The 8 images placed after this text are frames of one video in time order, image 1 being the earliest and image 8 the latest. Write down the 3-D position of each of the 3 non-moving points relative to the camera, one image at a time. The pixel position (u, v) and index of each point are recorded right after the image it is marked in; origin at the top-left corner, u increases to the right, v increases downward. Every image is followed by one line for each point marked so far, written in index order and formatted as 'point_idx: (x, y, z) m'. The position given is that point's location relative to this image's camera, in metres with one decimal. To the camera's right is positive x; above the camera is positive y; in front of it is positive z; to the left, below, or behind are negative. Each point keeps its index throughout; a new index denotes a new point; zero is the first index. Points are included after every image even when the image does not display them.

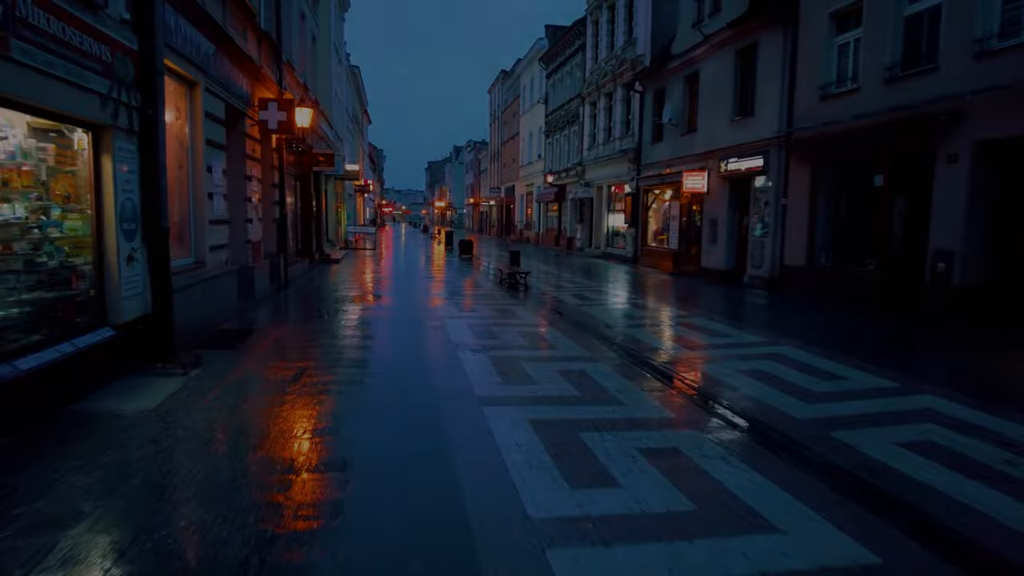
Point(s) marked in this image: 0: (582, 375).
0: (+0.7, -0.9, +6.6) m
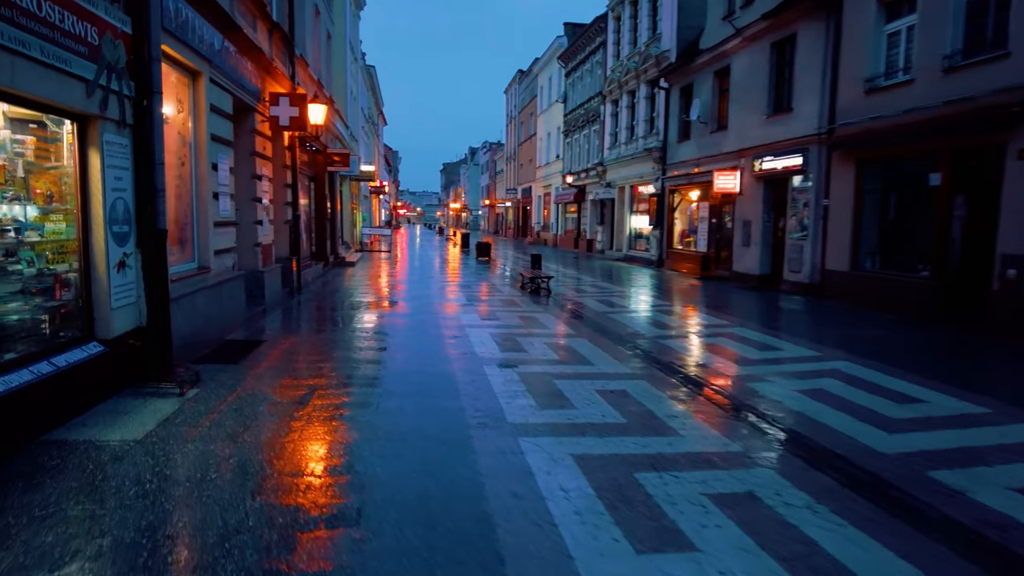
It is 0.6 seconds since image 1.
0: (+1.0, -0.9, +5.9) m
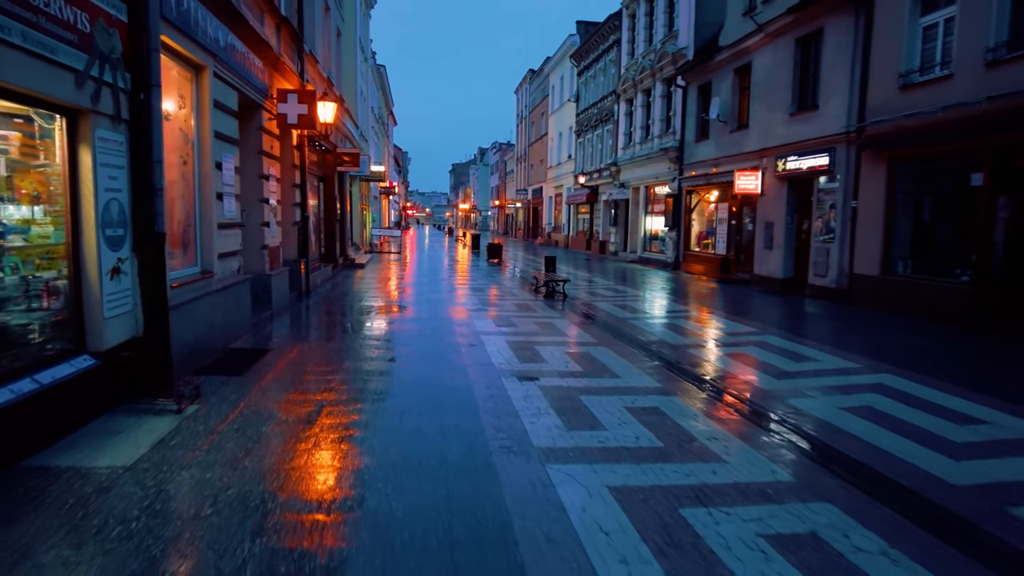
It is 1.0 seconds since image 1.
0: (+1.2, -1.0, +5.5) m
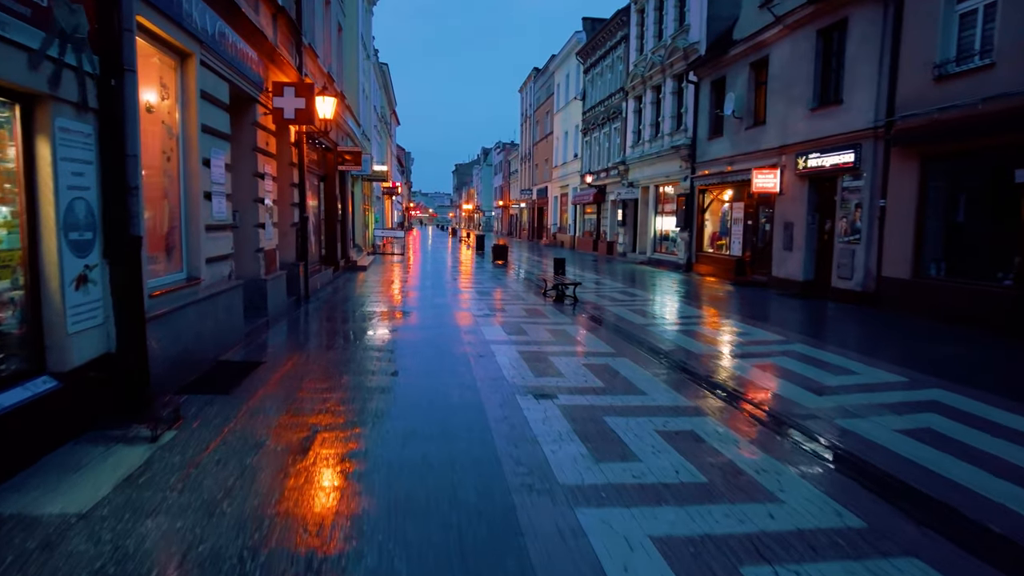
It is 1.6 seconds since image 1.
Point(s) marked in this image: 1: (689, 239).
0: (+1.3, -1.1, +4.9) m
1: (+5.2, +1.4, +19.5) m
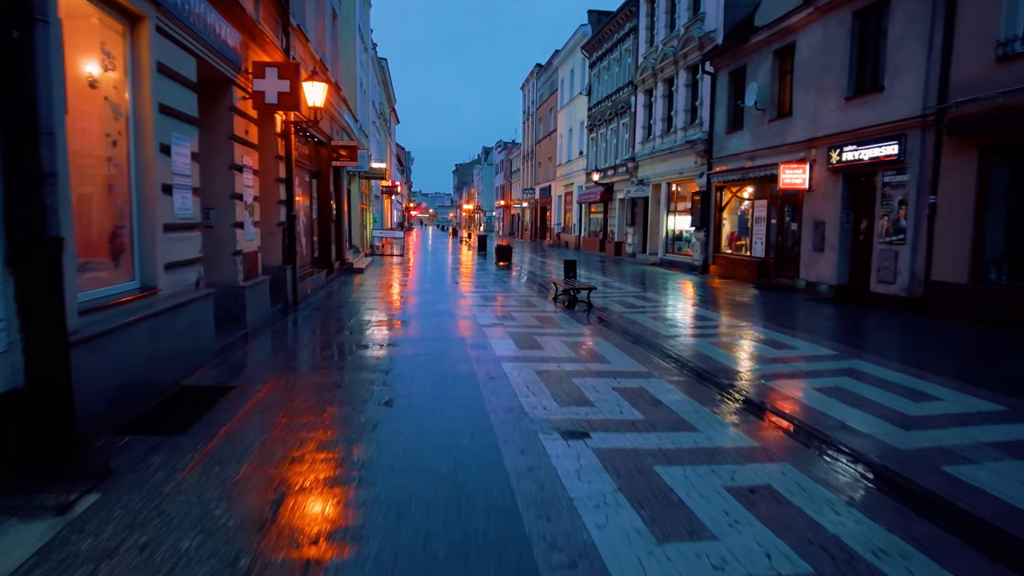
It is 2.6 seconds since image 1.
0: (+1.5, -1.2, +3.8) m
1: (+5.3, +1.4, +18.4) m
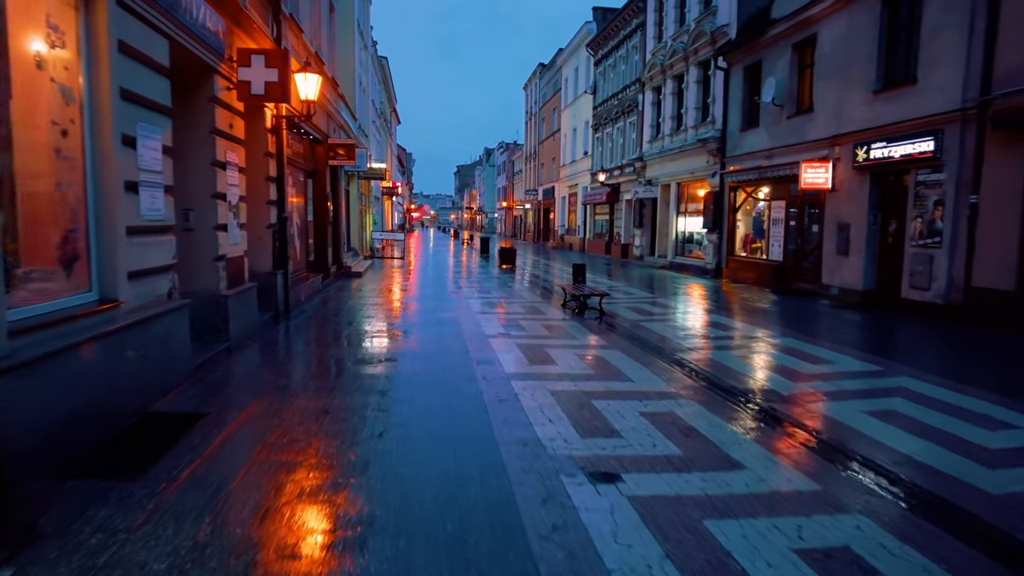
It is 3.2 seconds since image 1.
0: (+1.6, -1.3, +3.0) m
1: (+5.5, +1.2, +17.7) m
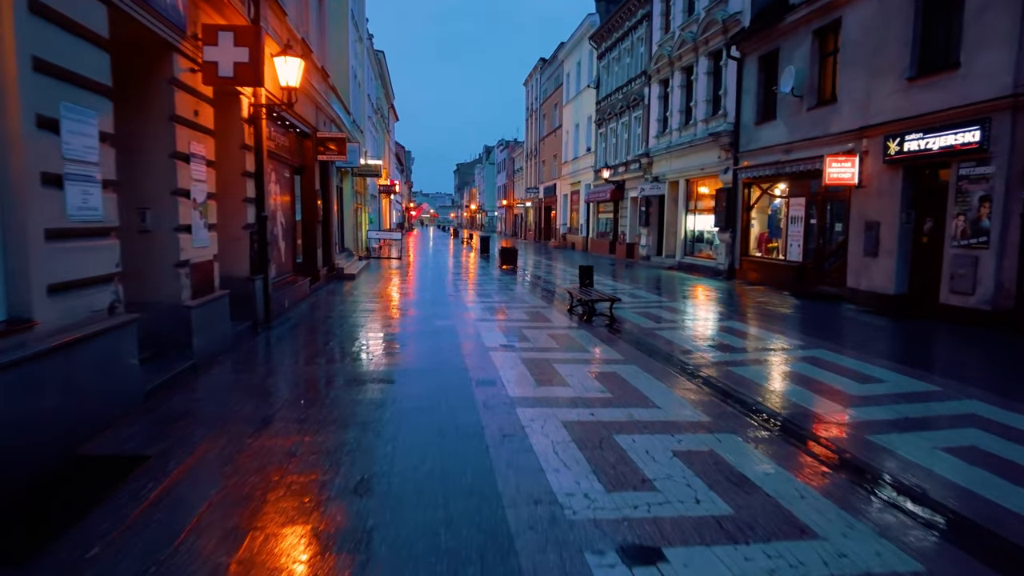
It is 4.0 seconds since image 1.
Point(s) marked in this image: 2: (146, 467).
0: (+1.6, -1.3, +2.1) m
1: (+5.5, +1.2, +16.7) m
2: (-2.3, -1.1, +4.1) m
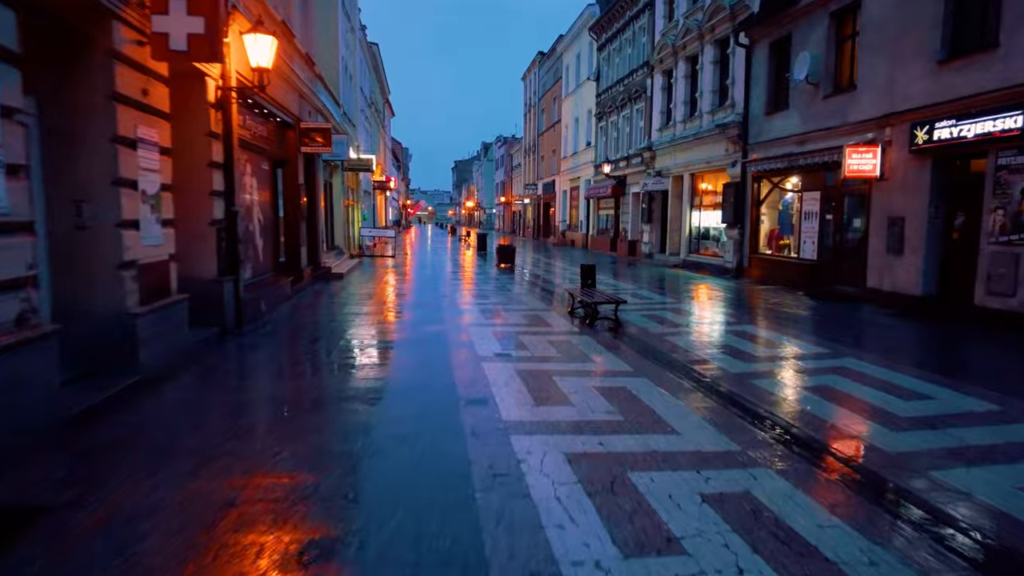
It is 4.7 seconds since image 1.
0: (+1.6, -1.4, +1.3) m
1: (+5.4, +1.2, +15.9) m
2: (-2.3, -1.1, +3.3) m
